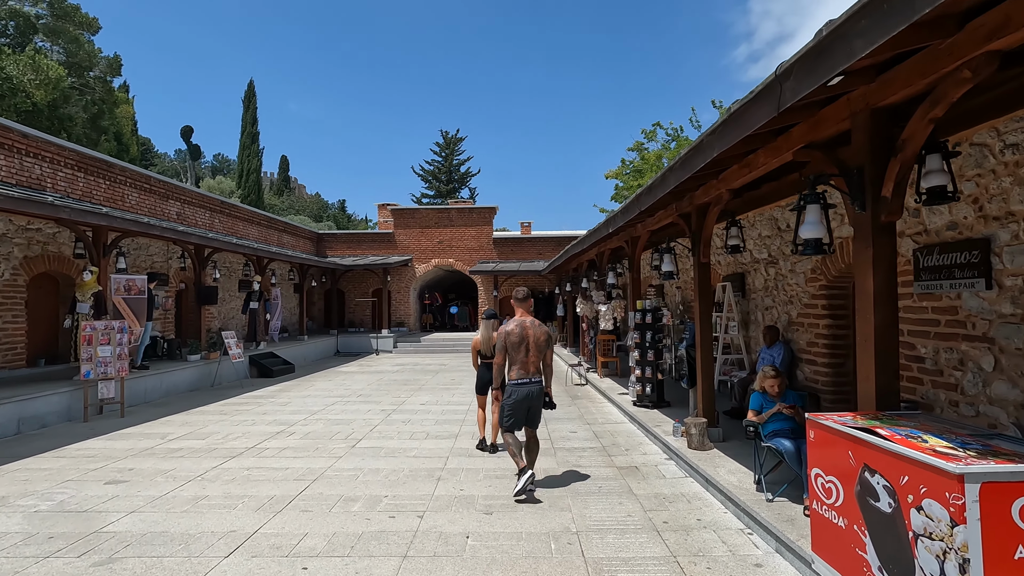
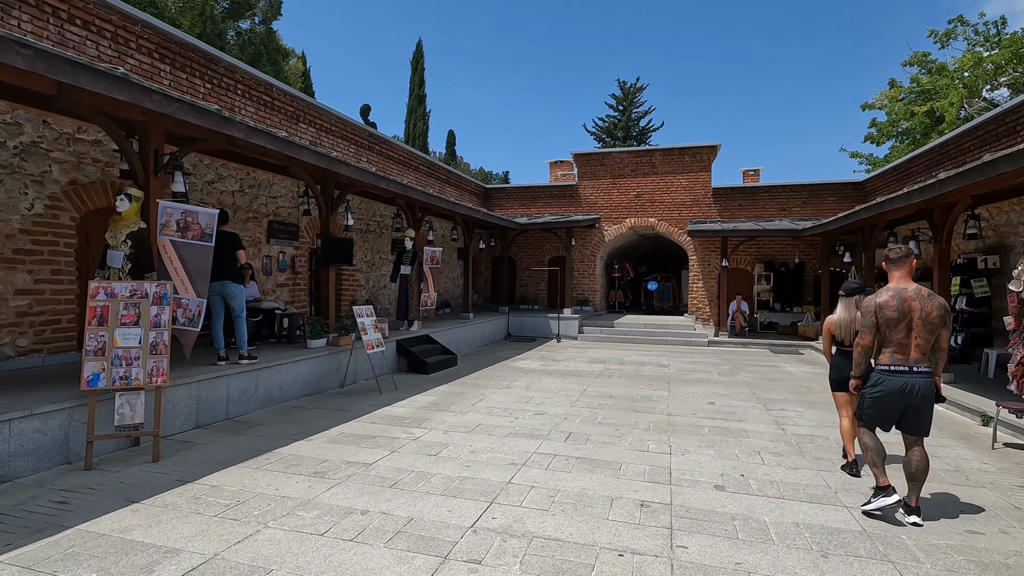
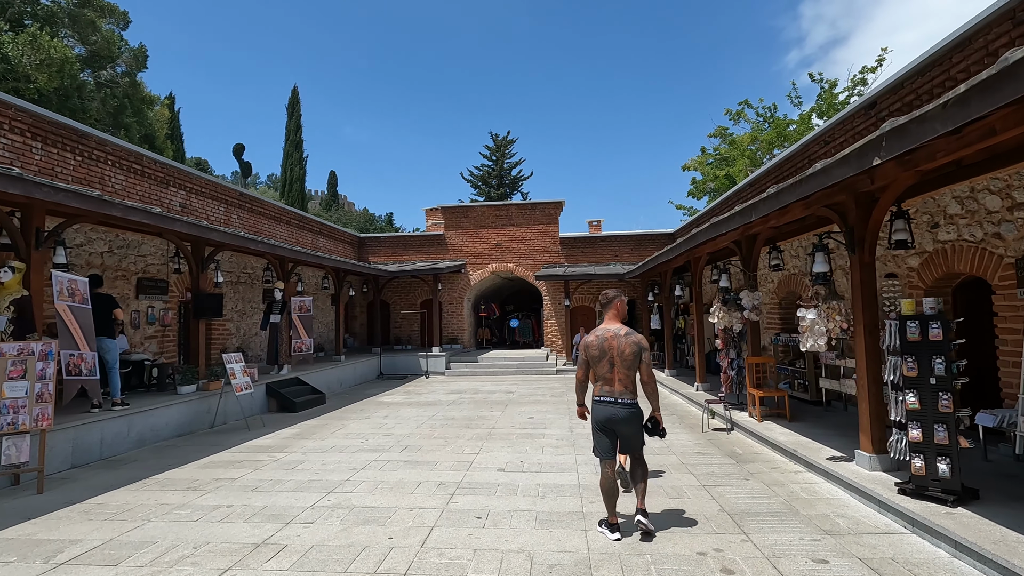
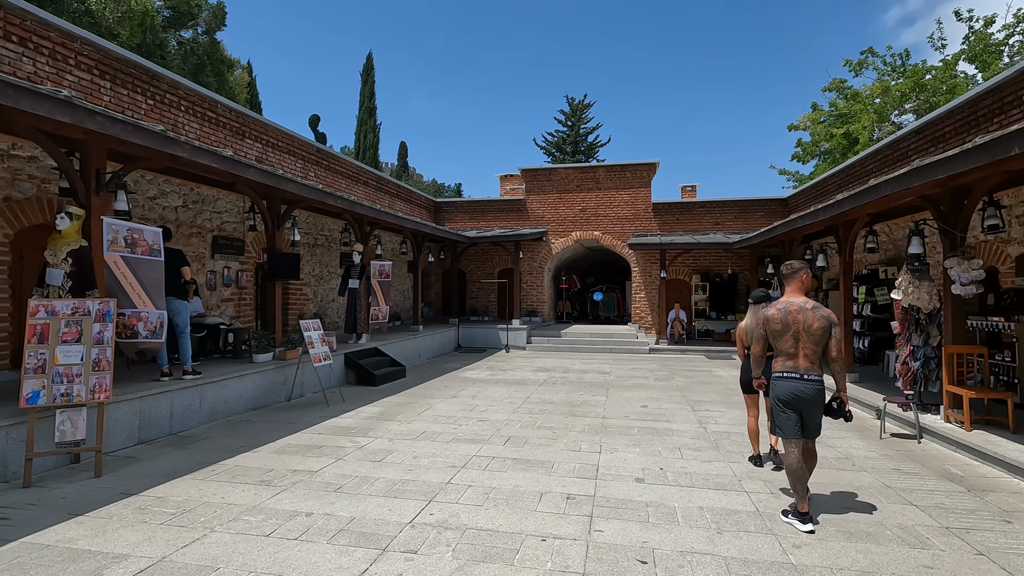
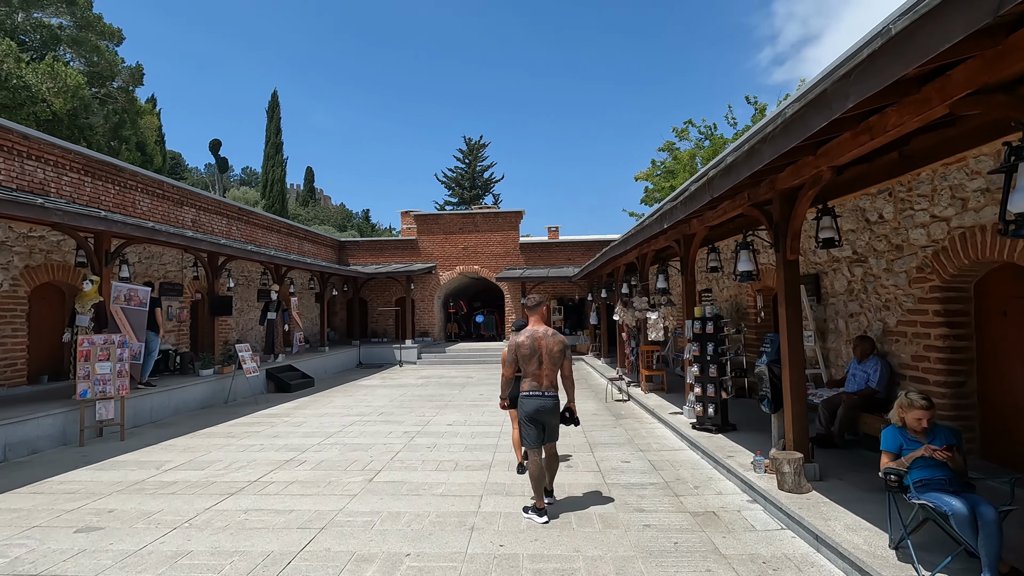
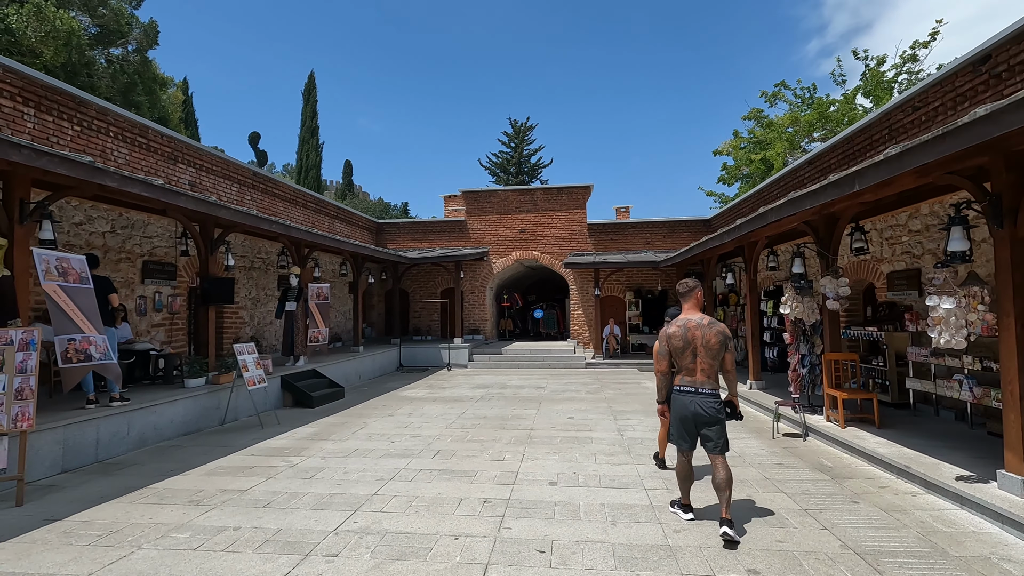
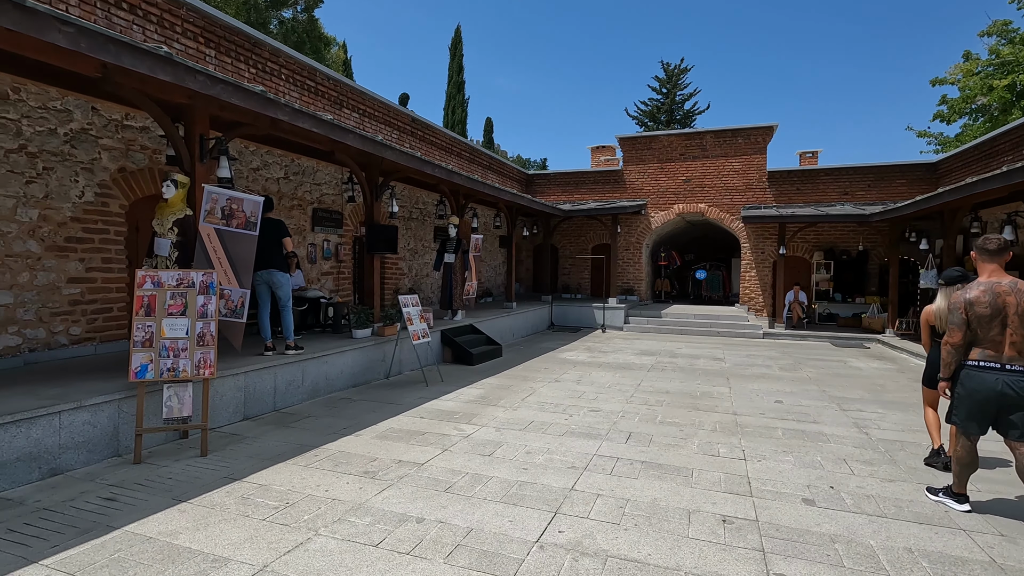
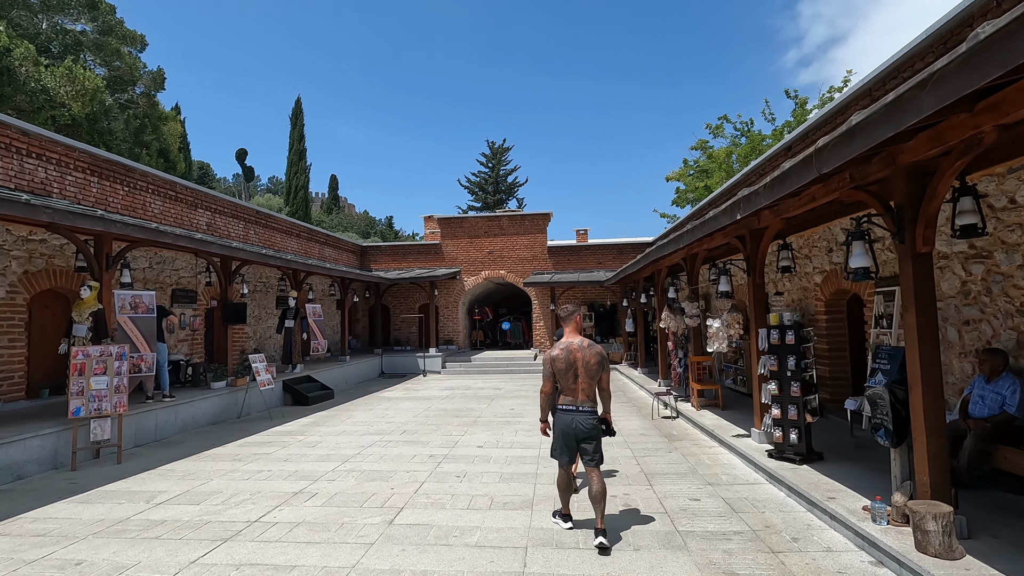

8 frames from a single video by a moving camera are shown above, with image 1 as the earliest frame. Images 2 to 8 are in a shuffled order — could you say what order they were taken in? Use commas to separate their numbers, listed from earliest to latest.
5, 8, 3, 6, 4, 2, 7
